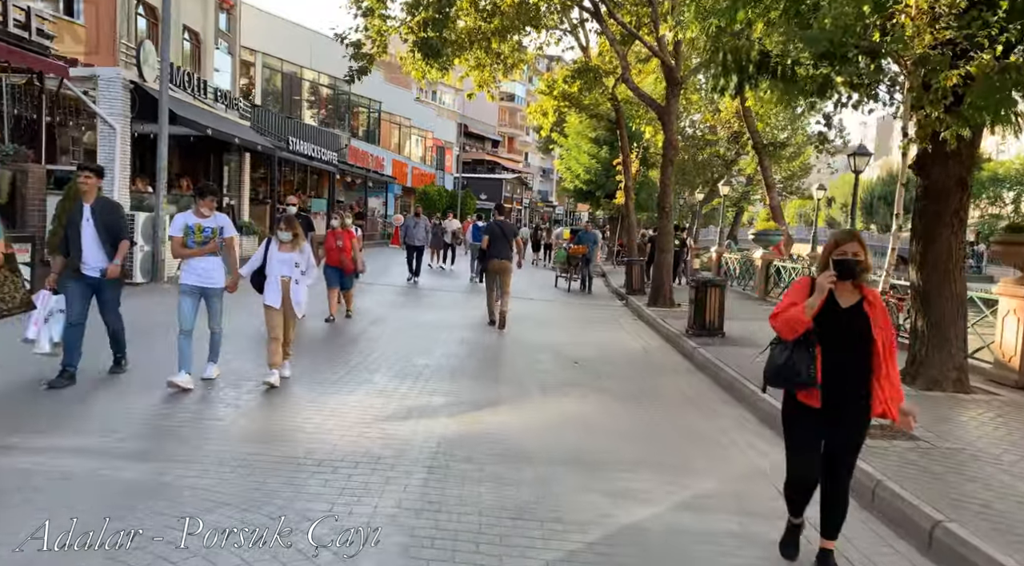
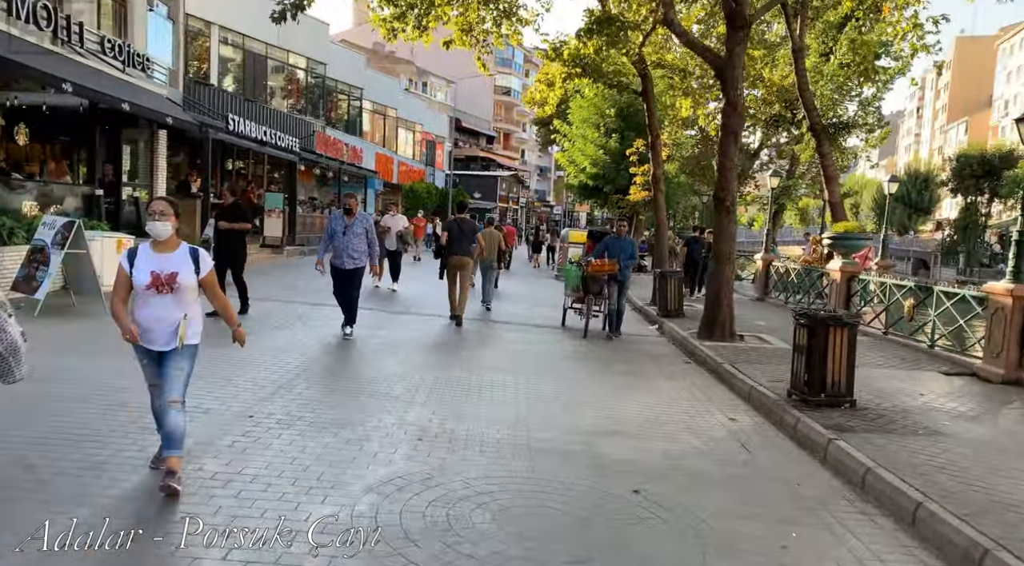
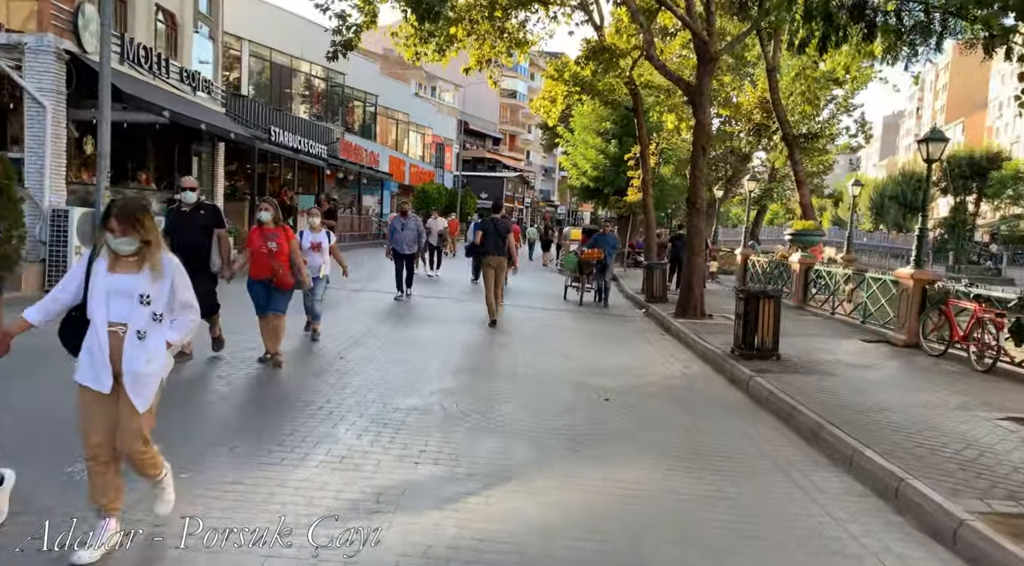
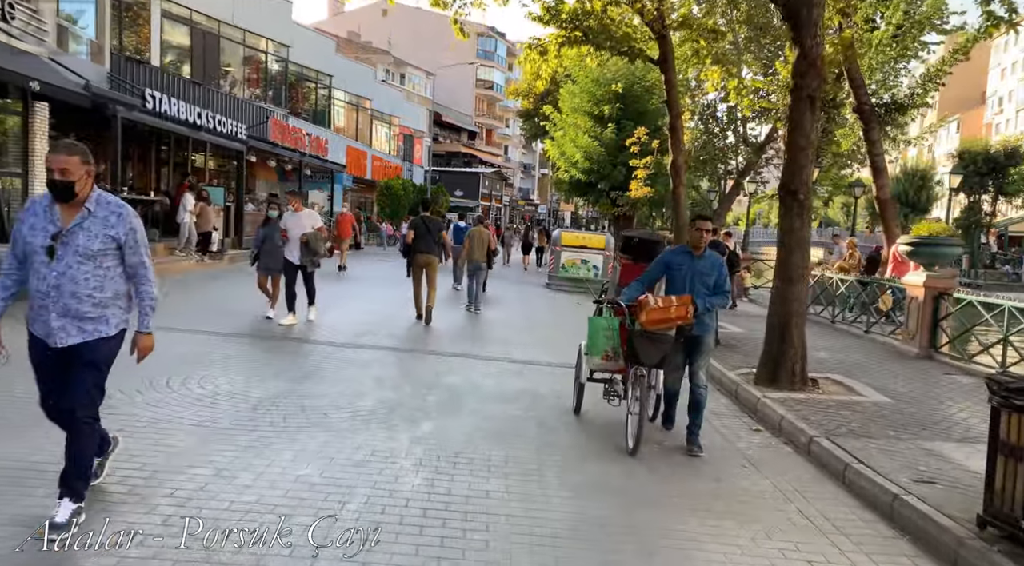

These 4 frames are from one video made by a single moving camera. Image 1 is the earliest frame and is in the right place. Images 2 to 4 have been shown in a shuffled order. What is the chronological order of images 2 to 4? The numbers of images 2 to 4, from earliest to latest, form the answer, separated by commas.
3, 2, 4
